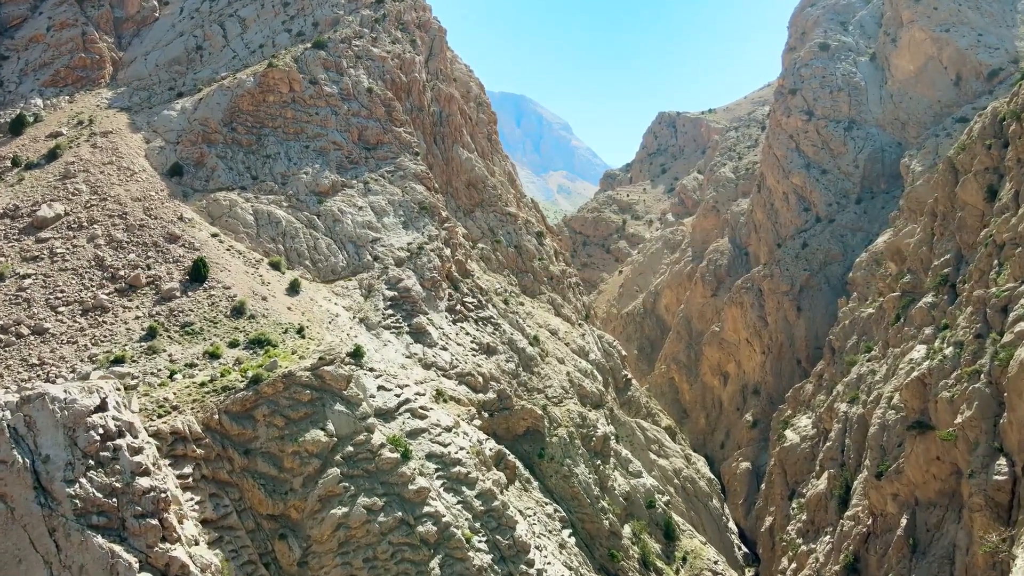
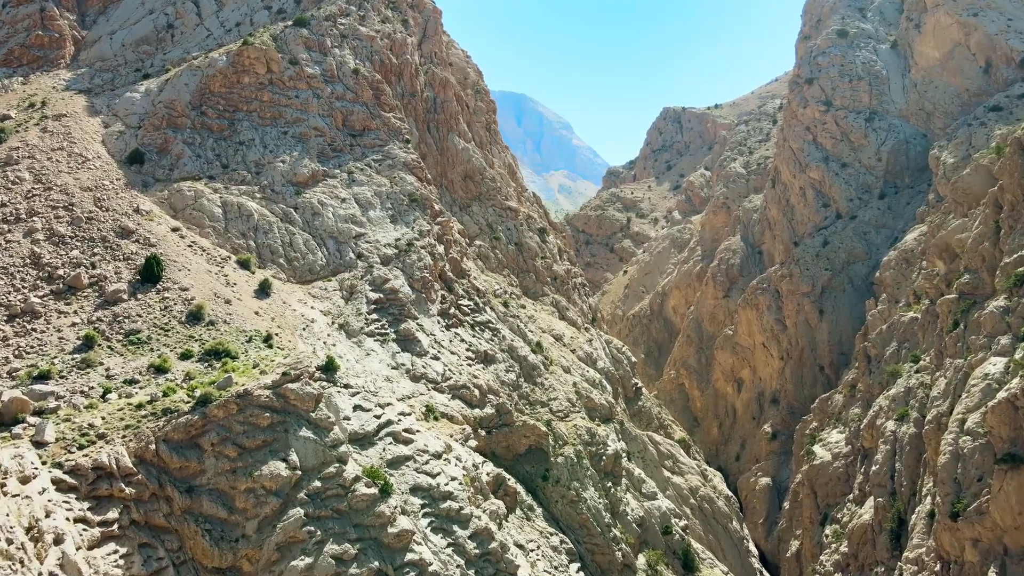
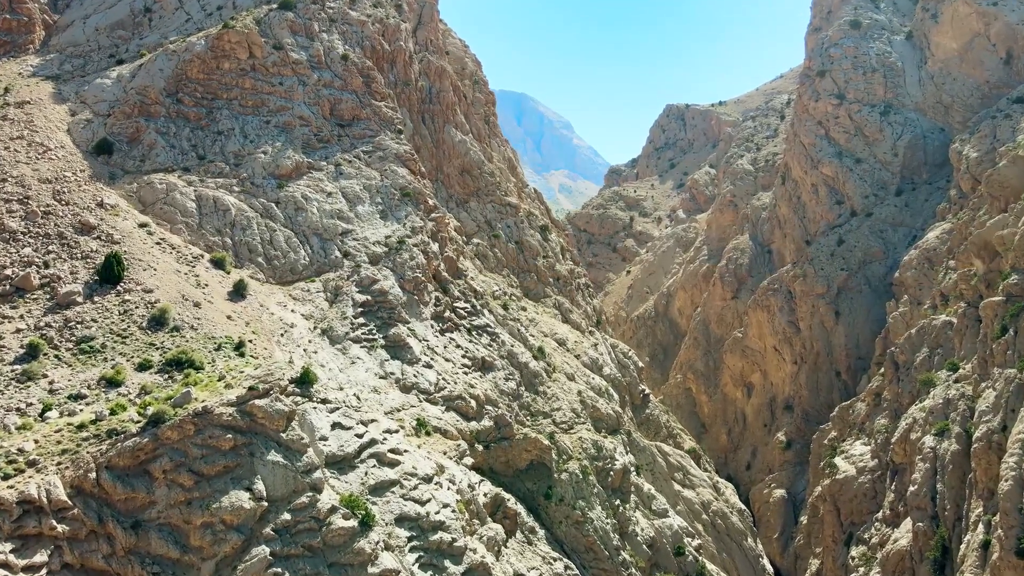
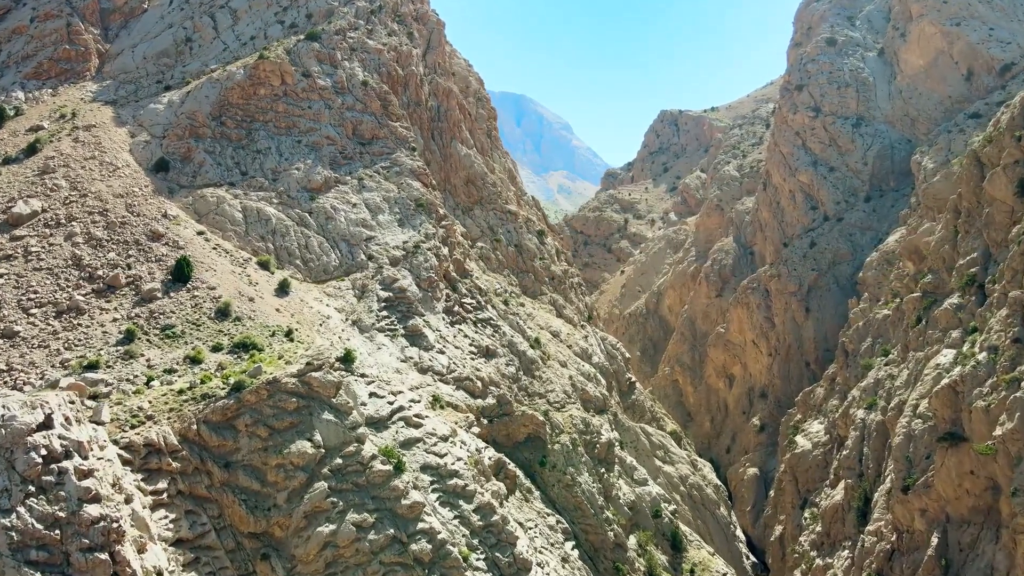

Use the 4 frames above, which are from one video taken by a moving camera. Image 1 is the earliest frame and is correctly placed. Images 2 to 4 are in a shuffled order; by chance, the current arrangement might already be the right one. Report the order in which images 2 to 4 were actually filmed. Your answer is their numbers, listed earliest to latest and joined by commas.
4, 2, 3
